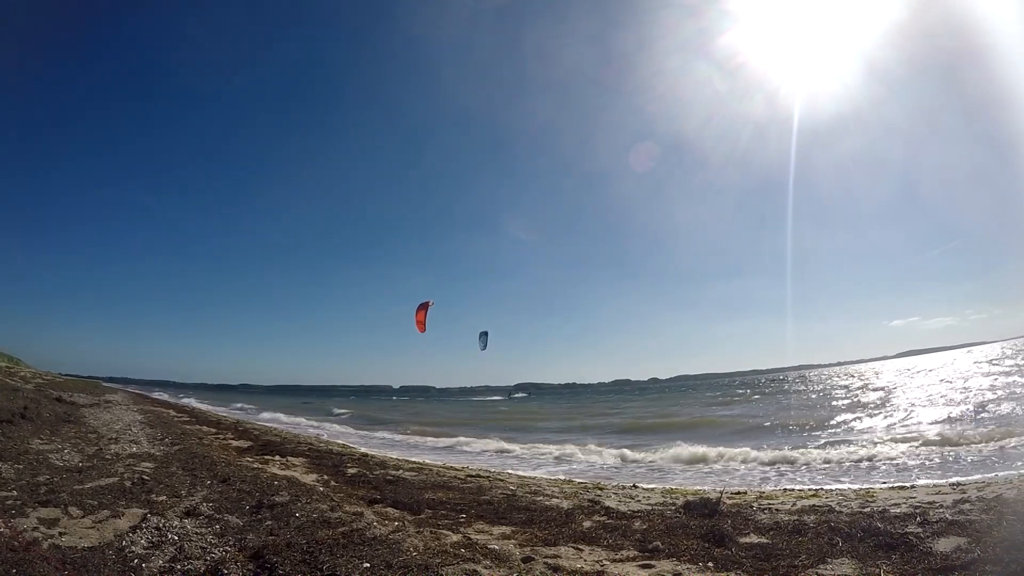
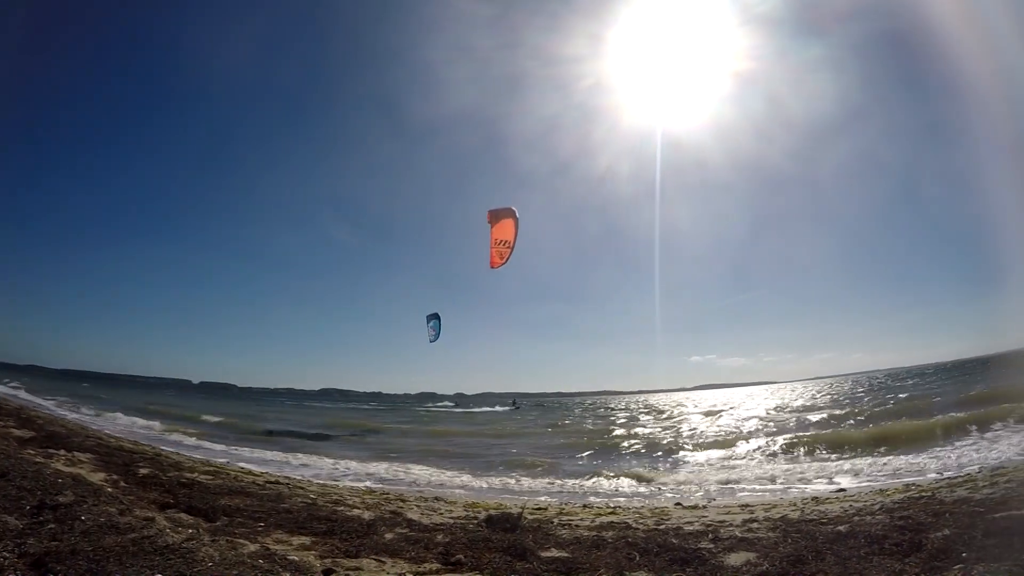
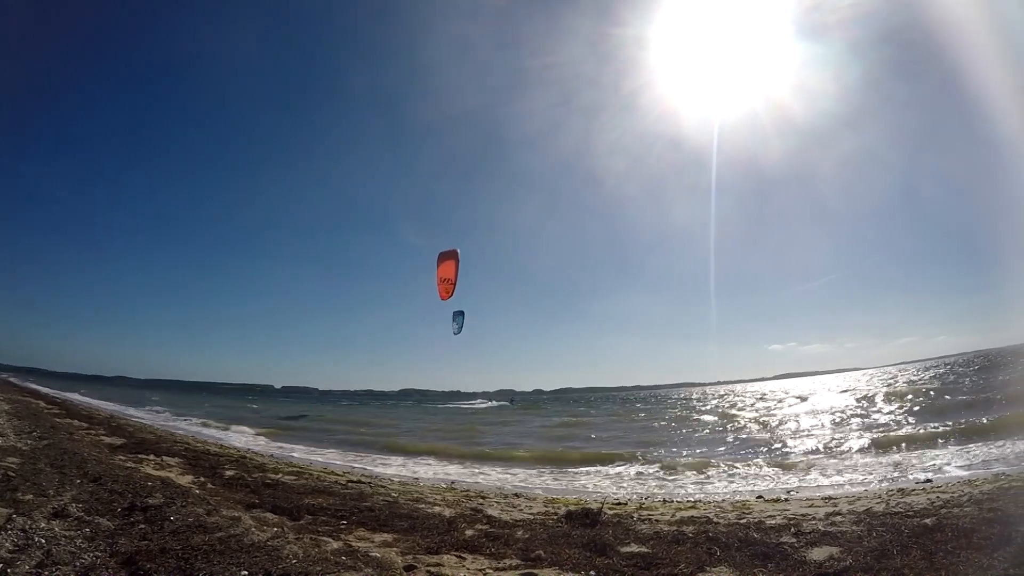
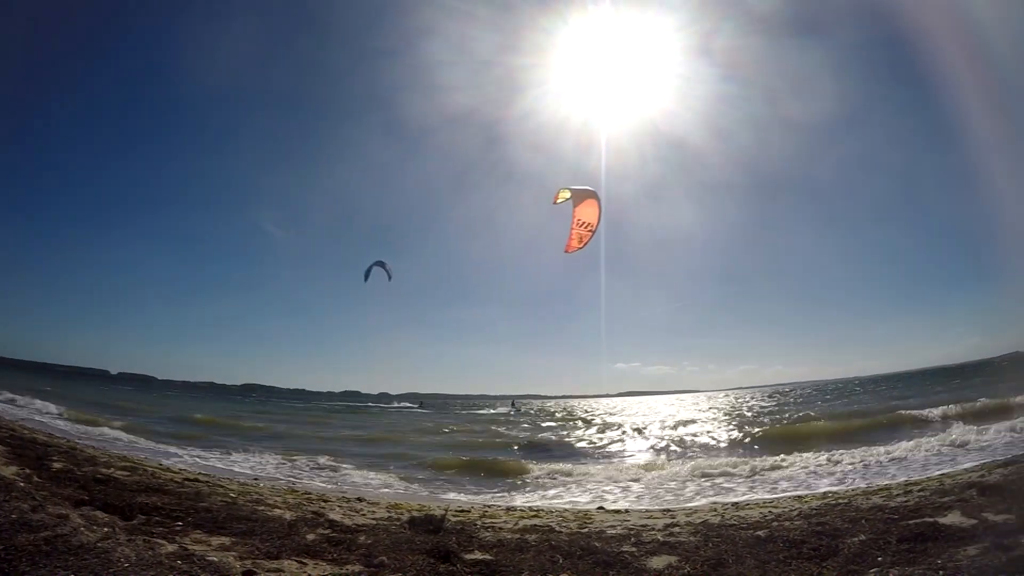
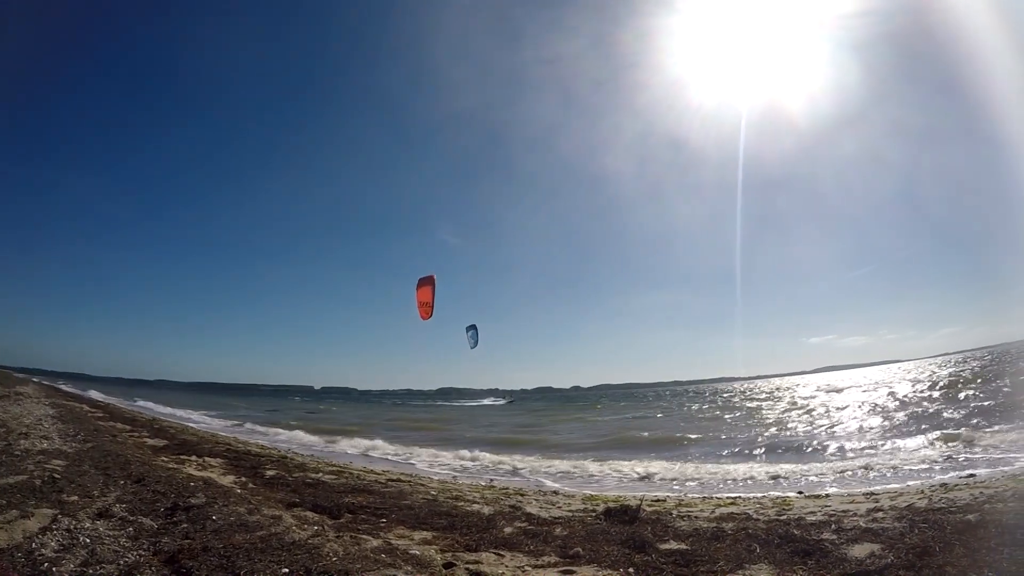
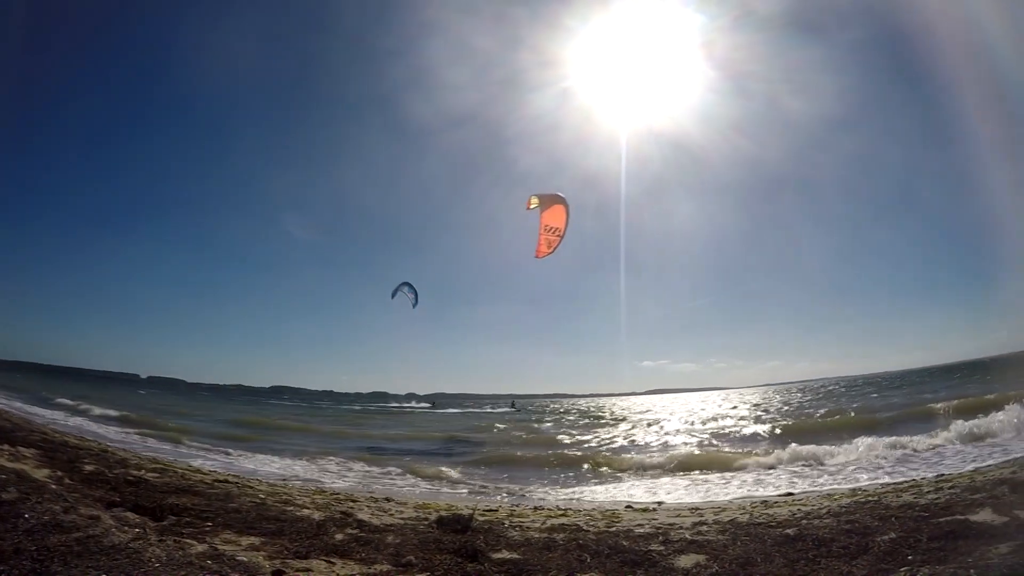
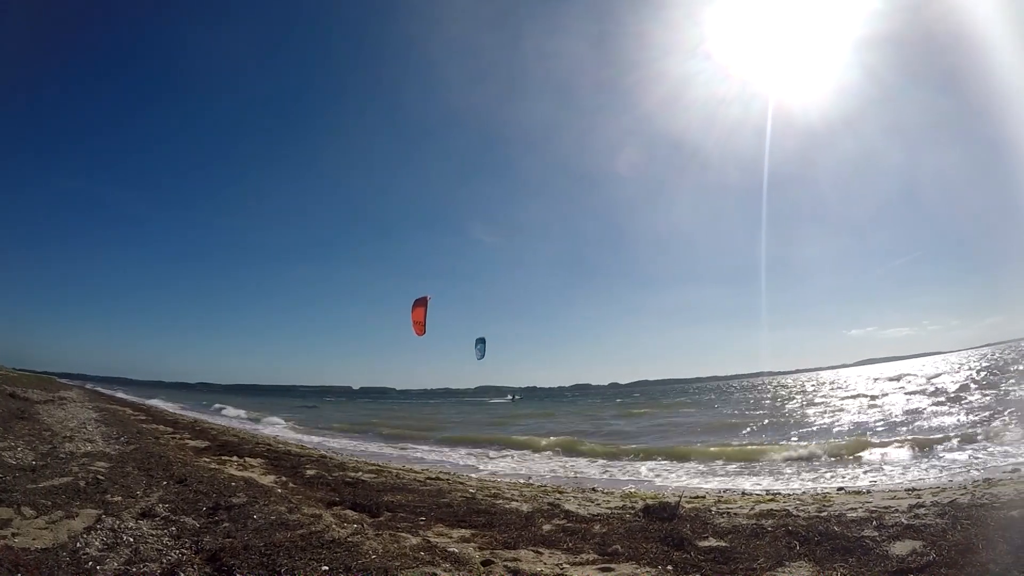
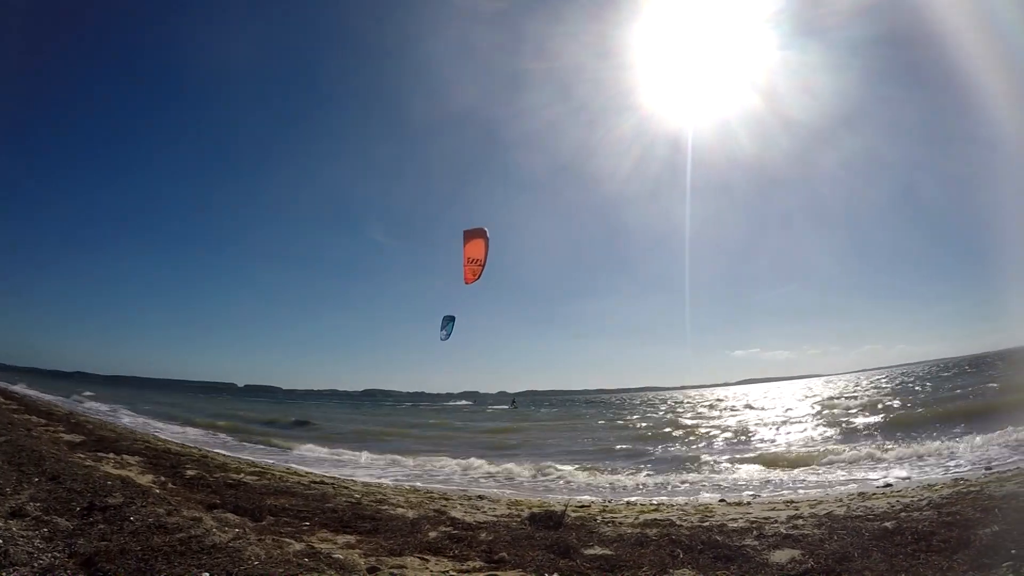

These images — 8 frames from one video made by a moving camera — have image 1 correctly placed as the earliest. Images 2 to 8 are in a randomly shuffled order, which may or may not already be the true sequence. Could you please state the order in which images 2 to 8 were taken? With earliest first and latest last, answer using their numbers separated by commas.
7, 5, 3, 8, 2, 6, 4
